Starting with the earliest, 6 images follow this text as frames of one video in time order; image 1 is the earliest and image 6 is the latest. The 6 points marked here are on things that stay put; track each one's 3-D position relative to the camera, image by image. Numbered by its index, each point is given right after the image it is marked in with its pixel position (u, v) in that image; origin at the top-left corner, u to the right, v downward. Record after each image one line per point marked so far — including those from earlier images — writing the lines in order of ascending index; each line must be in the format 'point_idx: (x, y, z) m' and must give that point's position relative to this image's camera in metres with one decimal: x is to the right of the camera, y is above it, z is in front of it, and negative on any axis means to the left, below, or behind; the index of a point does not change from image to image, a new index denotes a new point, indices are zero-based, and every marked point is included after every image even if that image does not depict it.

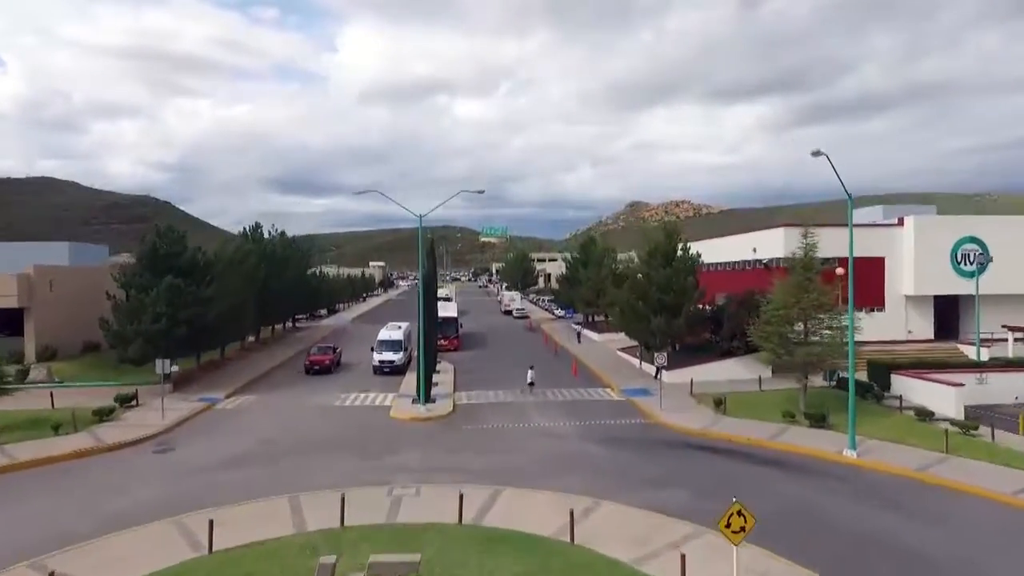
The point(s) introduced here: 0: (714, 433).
0: (+6.1, -4.4, +19.5) m
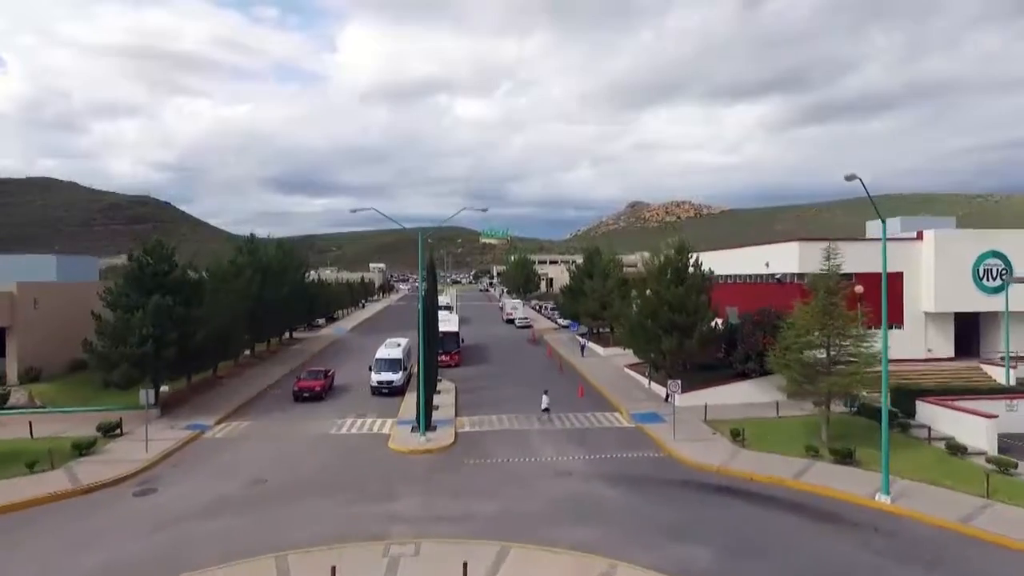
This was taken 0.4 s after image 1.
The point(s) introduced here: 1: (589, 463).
0: (+6.2, -5.2, +18.3) m
1: (+2.3, -5.2, +19.2) m
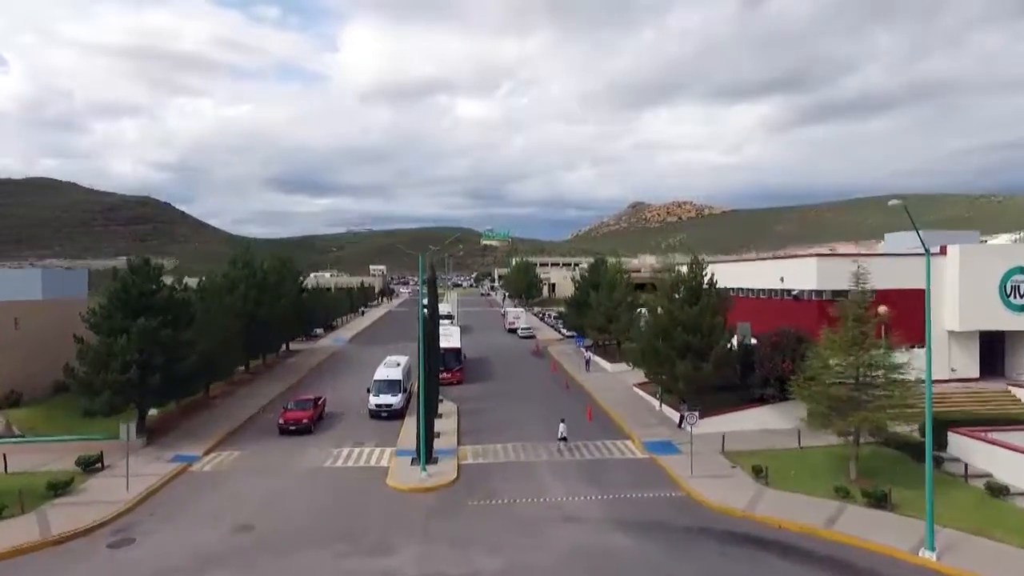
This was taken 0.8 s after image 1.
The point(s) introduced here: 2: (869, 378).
0: (+6.4, -6.0, +16.9) m
1: (+2.5, -6.0, +17.8) m
2: (+10.9, -2.7, +19.7) m
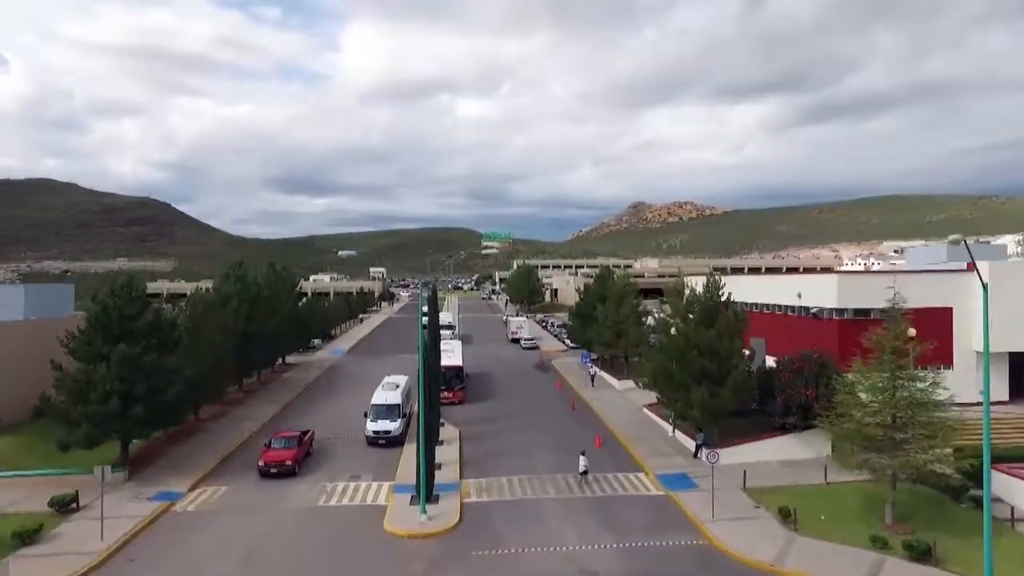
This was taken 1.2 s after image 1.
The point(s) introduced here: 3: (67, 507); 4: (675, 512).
0: (+6.6, -6.8, +15.4) m
1: (+2.7, -6.8, +16.3) m
2: (+11.1, -3.5, +18.2) m
3: (-13.0, -6.4, +18.9) m
4: (+5.0, -6.8, +19.6) m
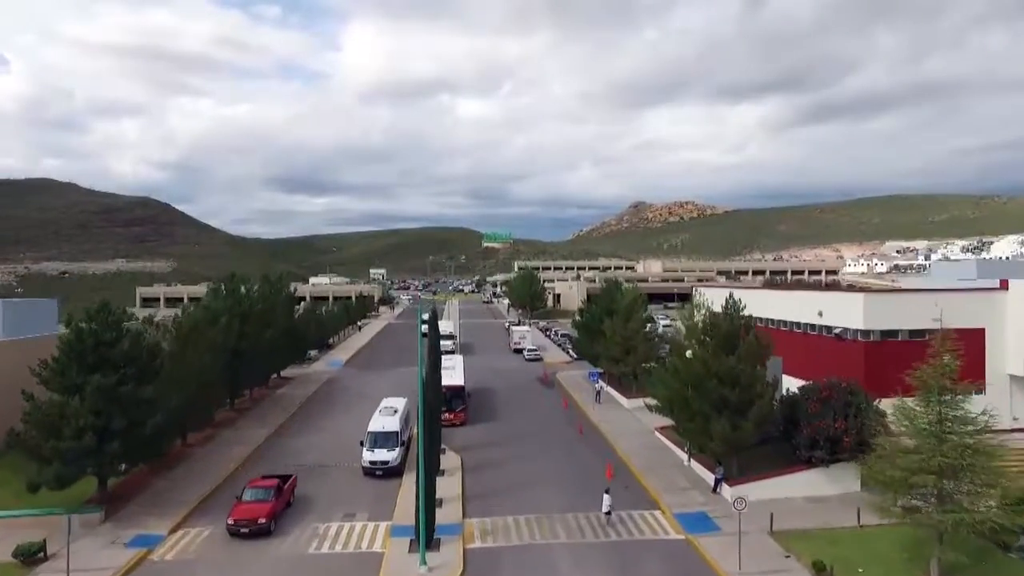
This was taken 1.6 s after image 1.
0: (+6.8, -7.6, +13.8) m
1: (+2.9, -7.6, +14.7) m
2: (+11.3, -4.3, +16.5) m
3: (-12.8, -7.2, +17.3) m
4: (+5.2, -7.6, +18.0) m
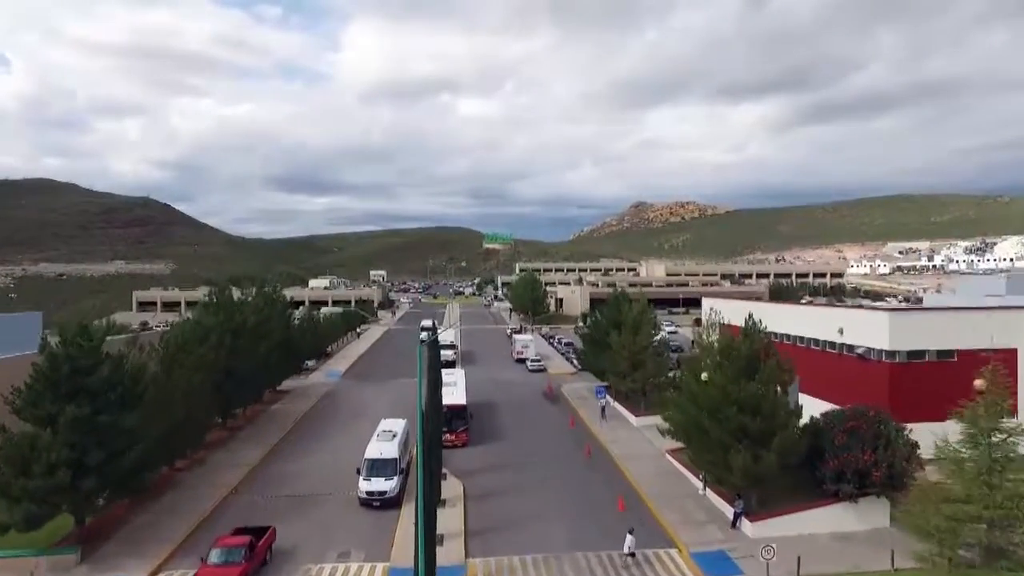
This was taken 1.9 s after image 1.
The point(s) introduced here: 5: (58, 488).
0: (+7.0, -8.3, +12.4) m
1: (+3.1, -8.3, +13.3) m
2: (+11.5, -5.0, +15.1) m
3: (-12.6, -7.9, +15.9) m
4: (+5.4, -8.3, +16.6) m
5: (-12.6, -5.6, +17.9) m
